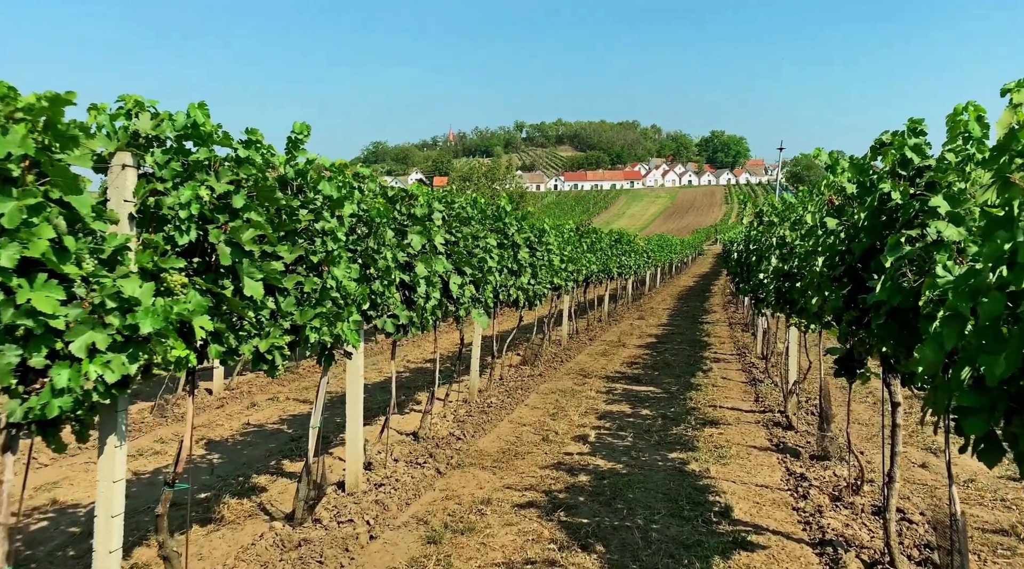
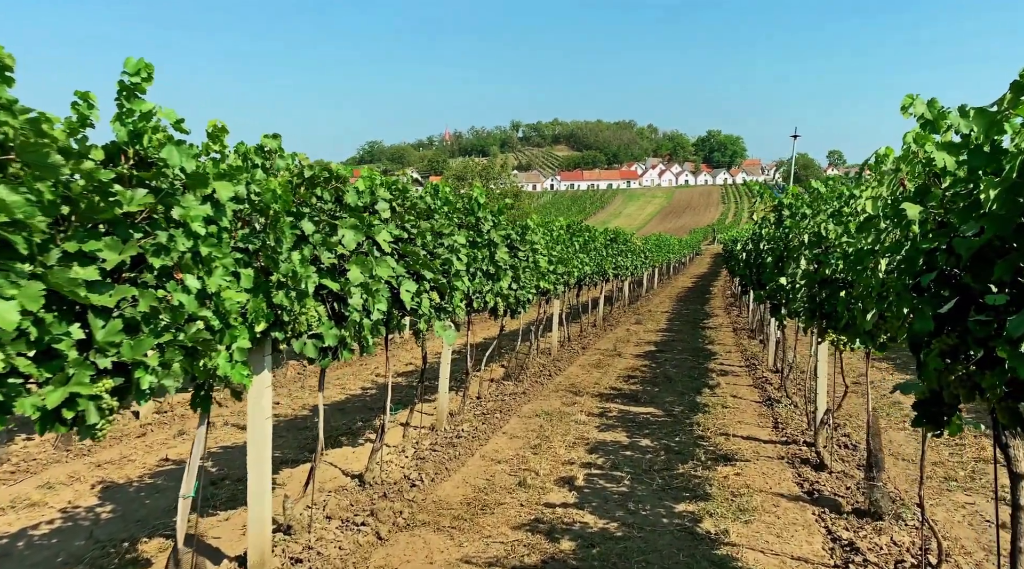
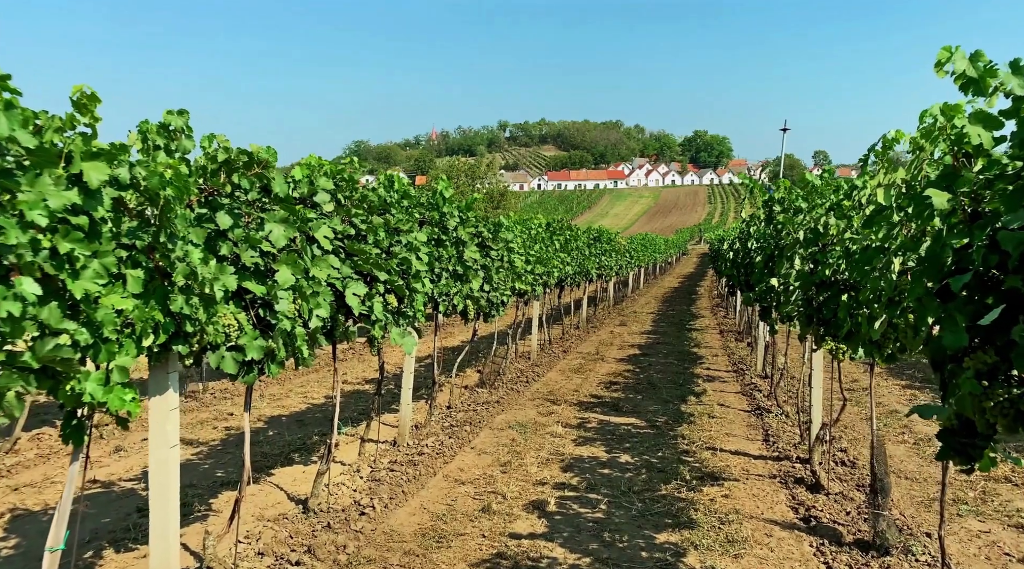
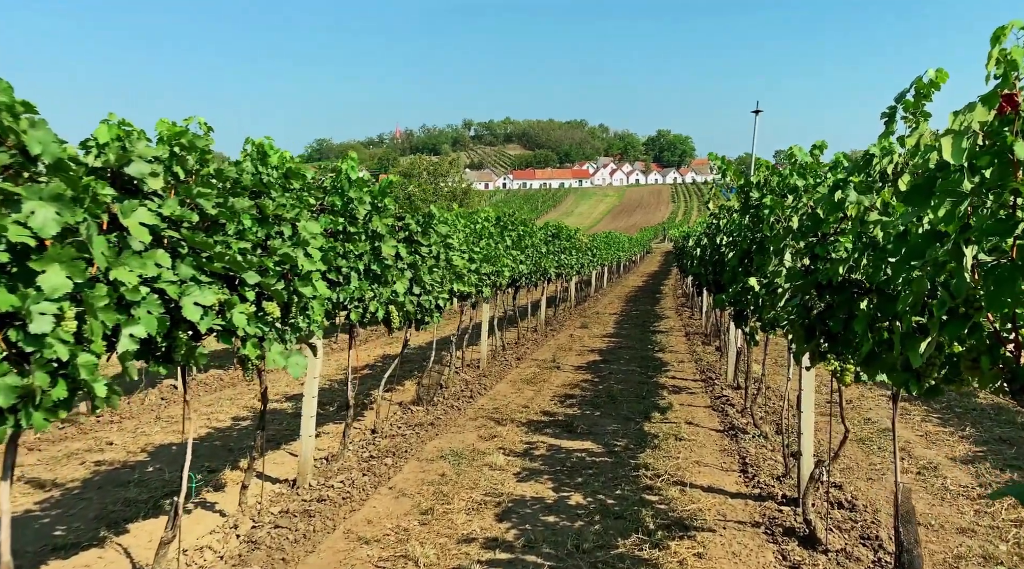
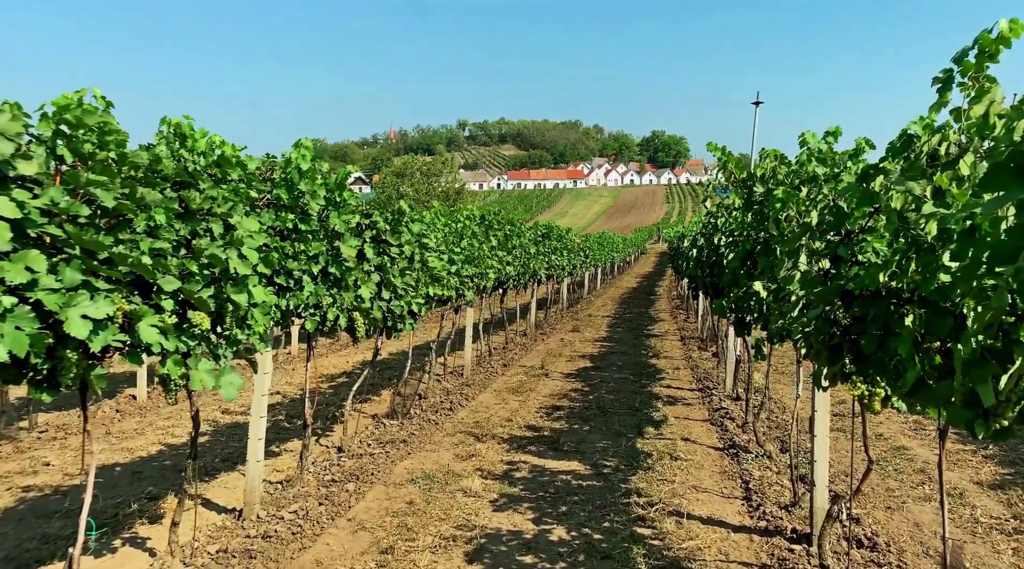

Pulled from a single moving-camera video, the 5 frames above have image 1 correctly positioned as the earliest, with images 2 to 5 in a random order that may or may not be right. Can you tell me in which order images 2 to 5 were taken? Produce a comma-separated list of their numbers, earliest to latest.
2, 3, 4, 5
